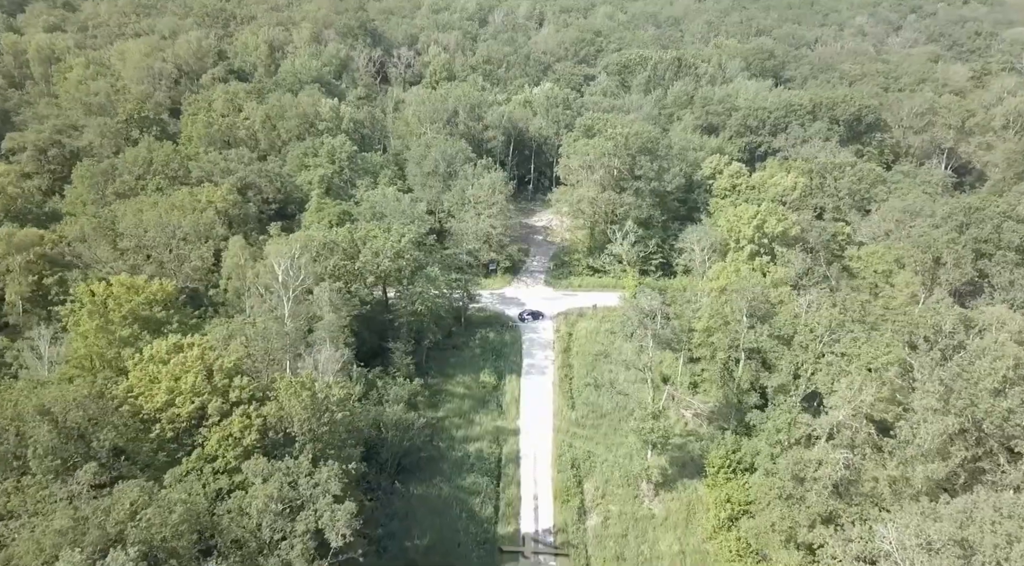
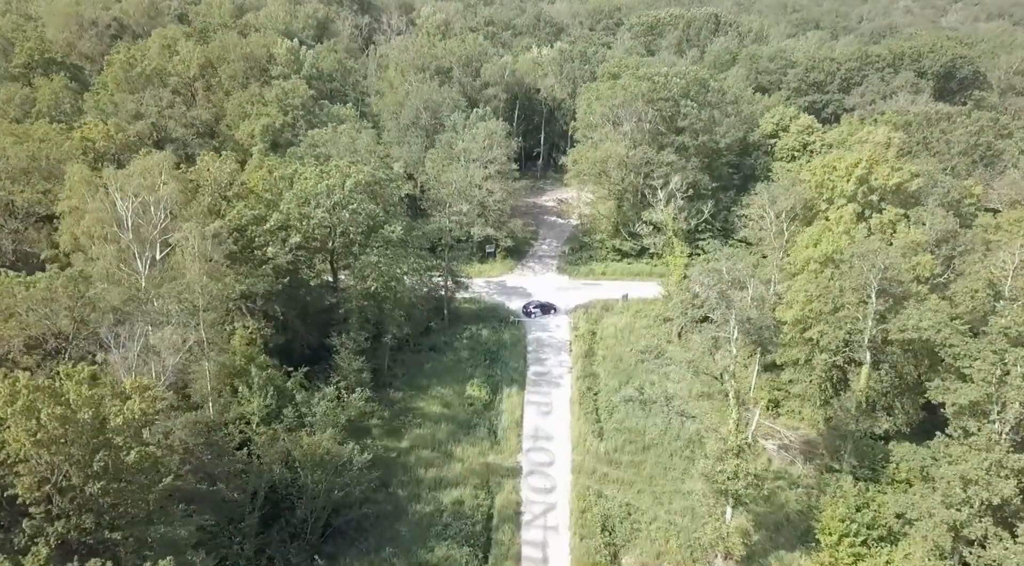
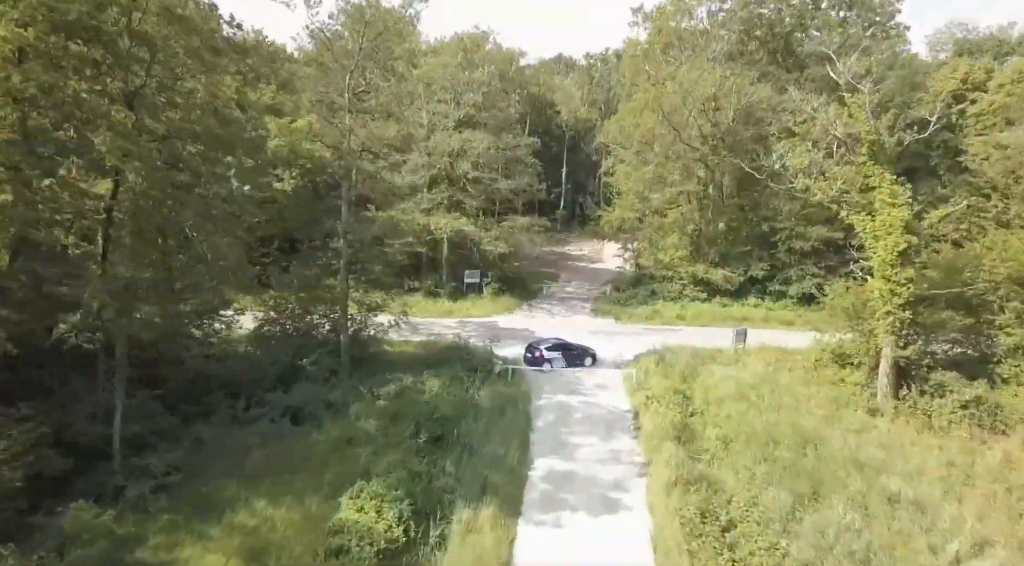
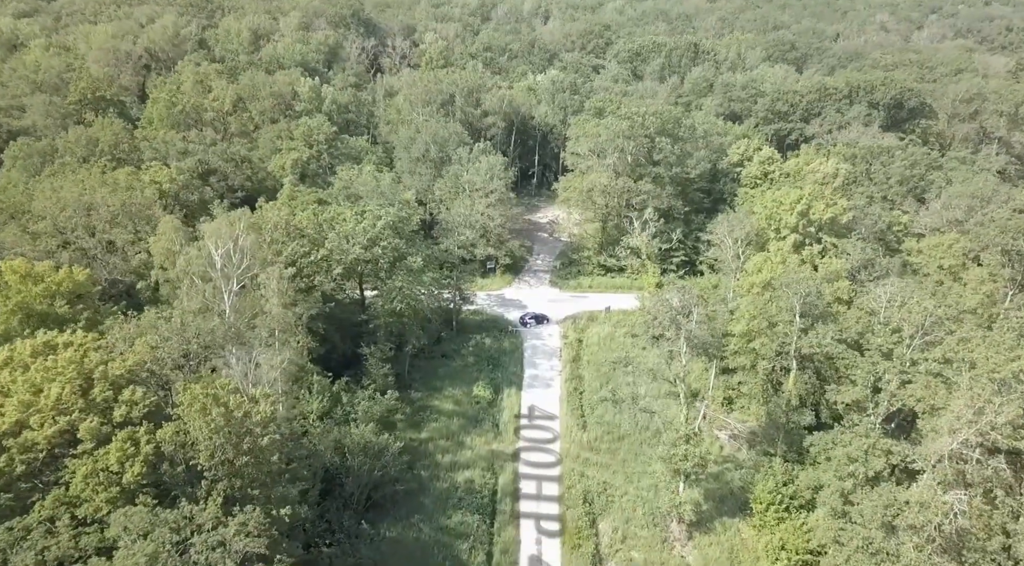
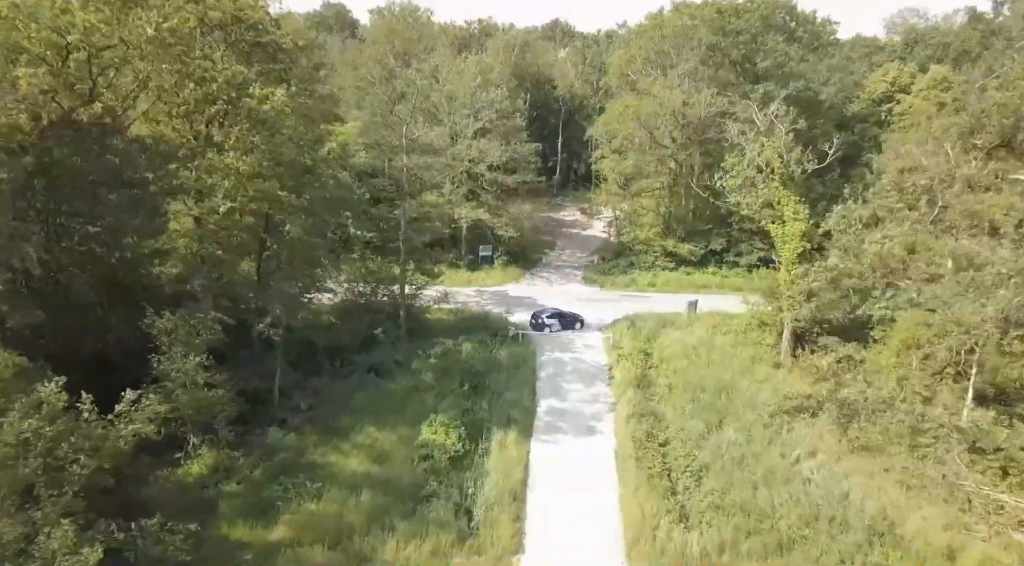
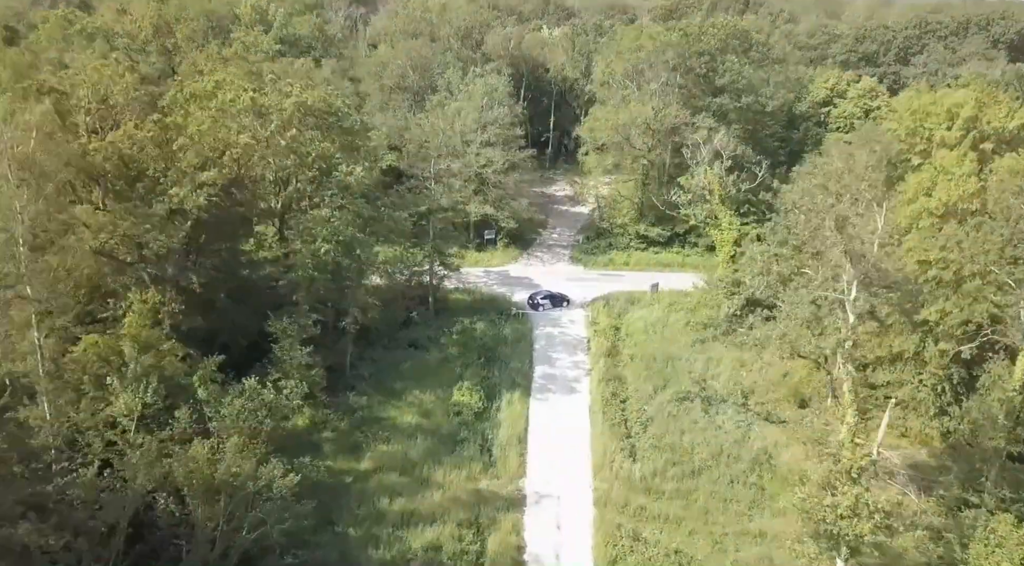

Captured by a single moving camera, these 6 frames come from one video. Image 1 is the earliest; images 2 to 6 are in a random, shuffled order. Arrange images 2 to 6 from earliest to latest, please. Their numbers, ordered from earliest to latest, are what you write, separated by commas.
4, 2, 6, 5, 3
